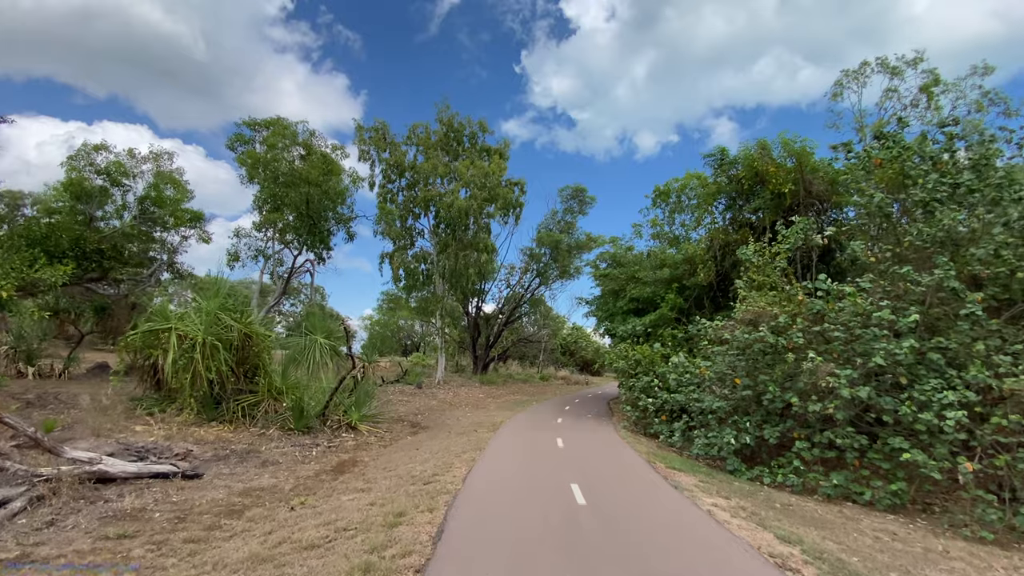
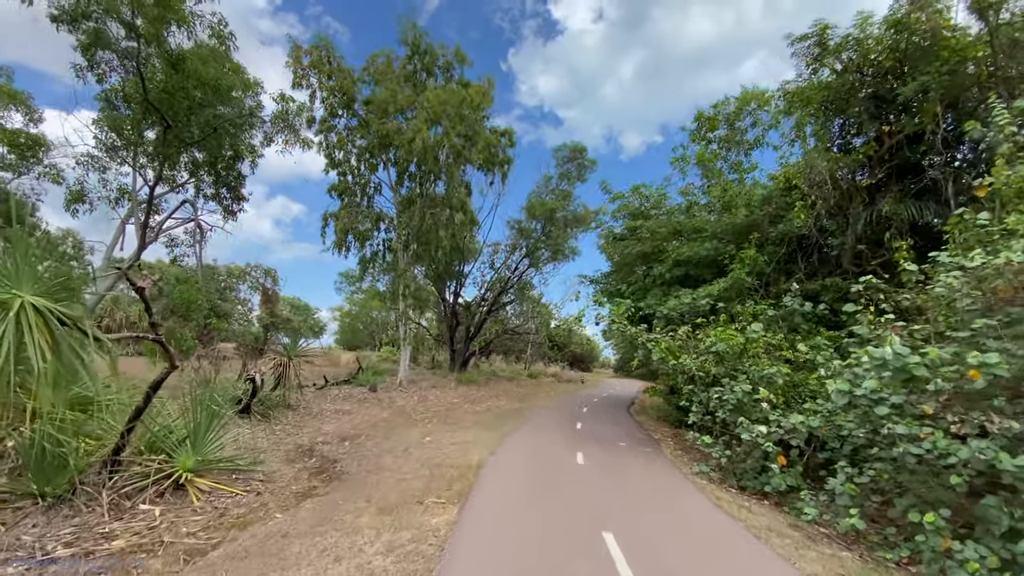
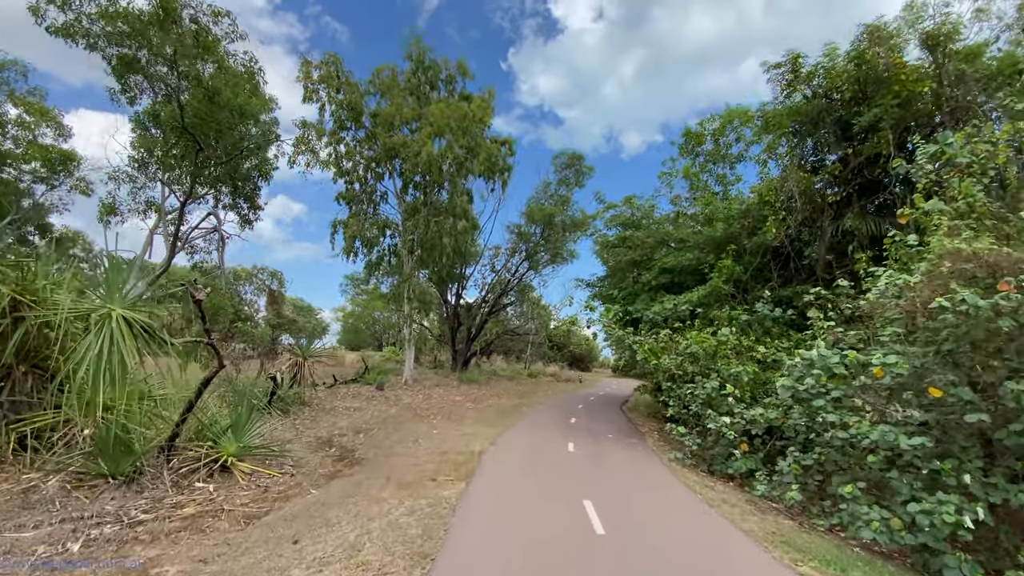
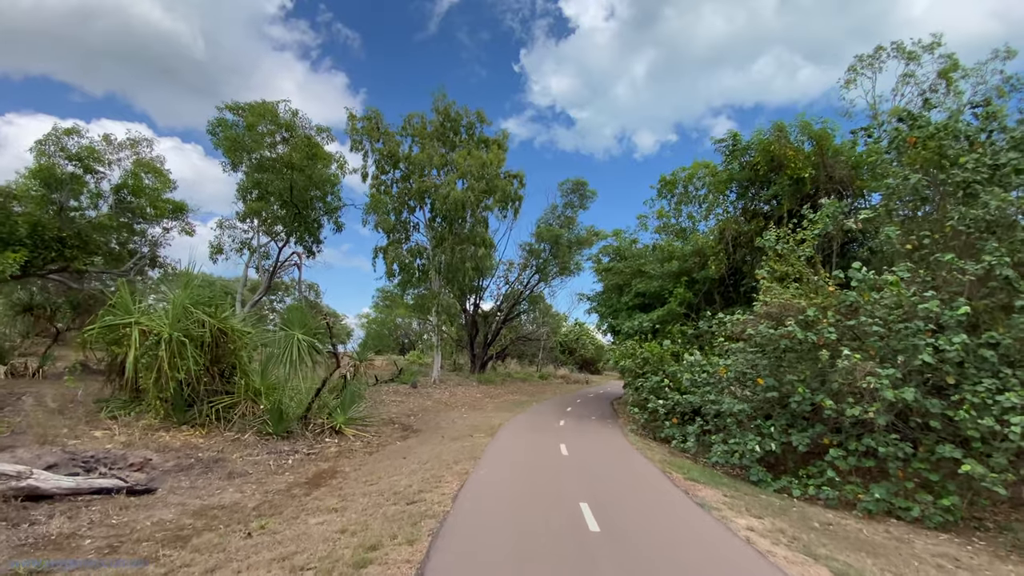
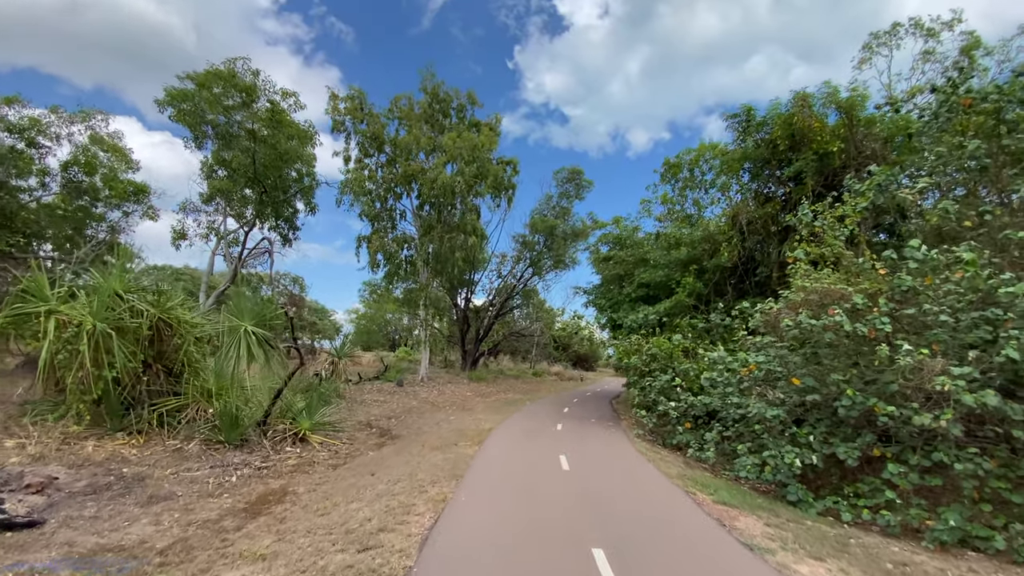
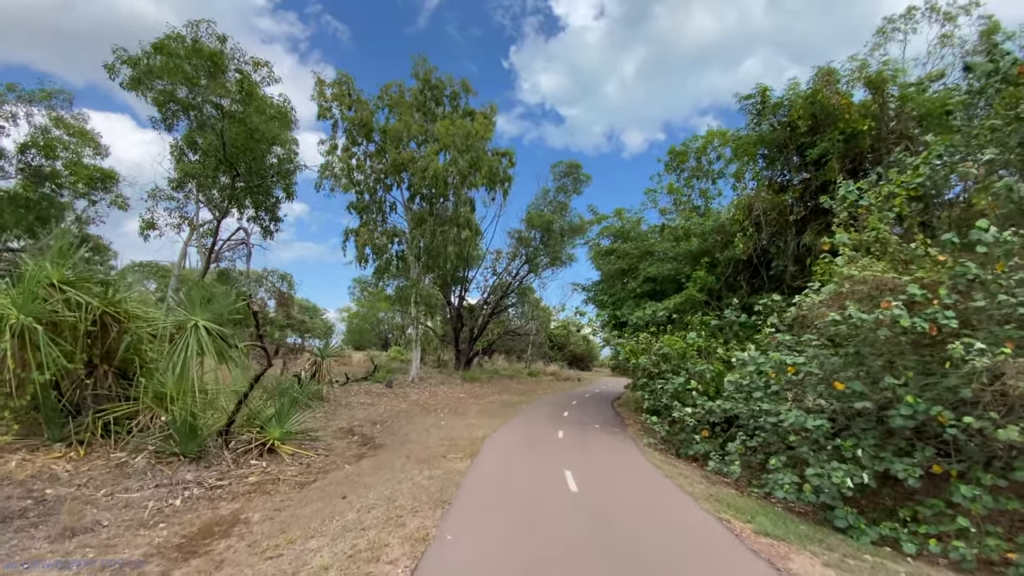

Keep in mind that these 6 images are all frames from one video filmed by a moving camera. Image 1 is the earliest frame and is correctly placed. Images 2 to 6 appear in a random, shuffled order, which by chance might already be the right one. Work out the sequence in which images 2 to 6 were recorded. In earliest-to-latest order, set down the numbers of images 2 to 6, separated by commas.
4, 5, 6, 3, 2
